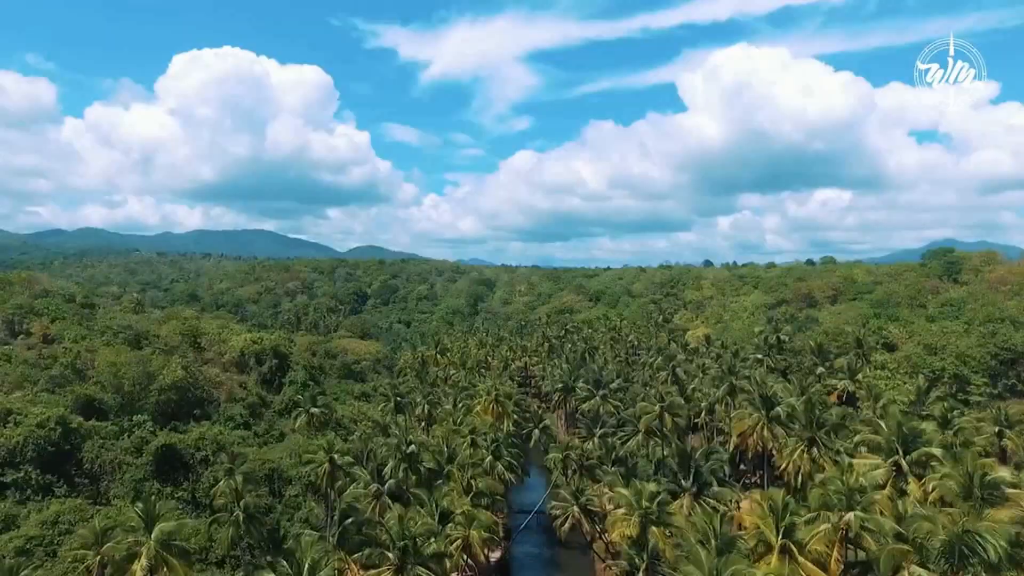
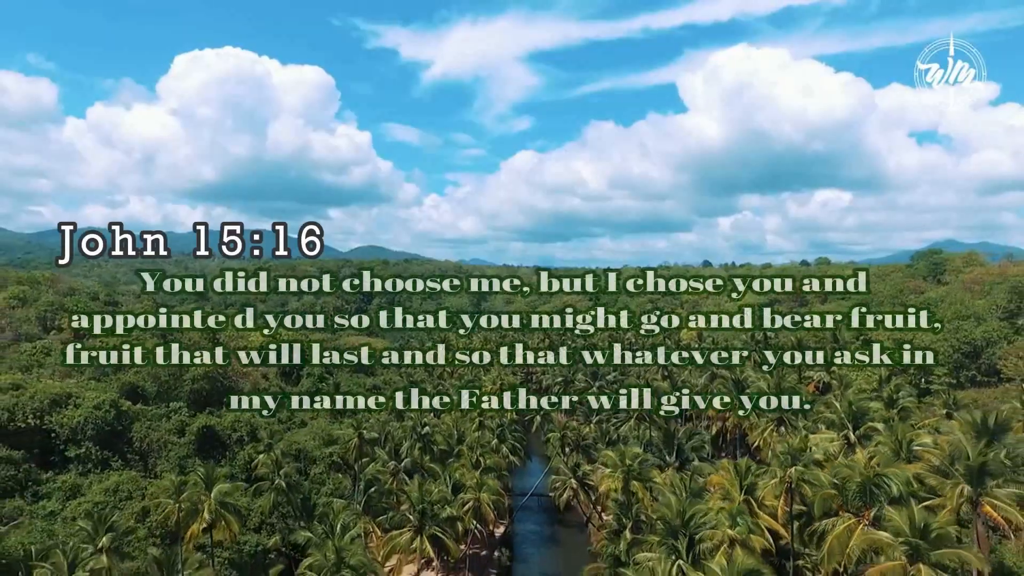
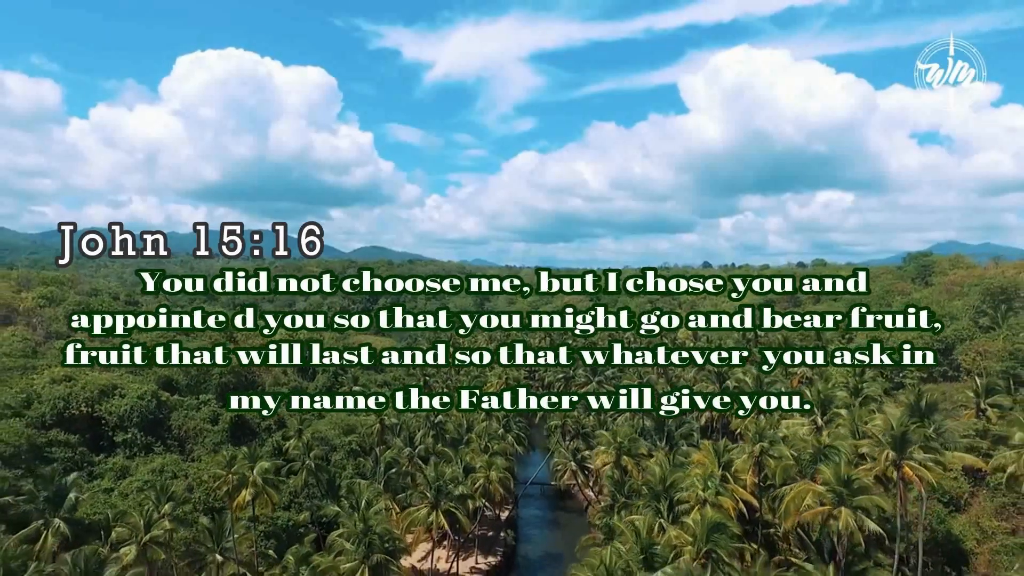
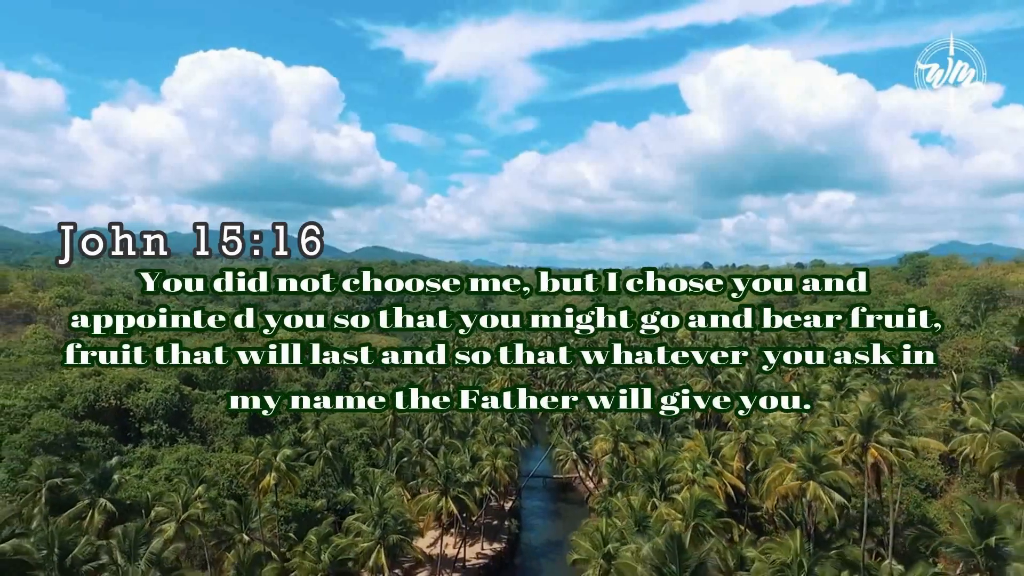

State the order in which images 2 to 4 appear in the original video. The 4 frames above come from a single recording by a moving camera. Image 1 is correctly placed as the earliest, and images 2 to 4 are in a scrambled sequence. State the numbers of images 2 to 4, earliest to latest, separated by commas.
2, 3, 4
